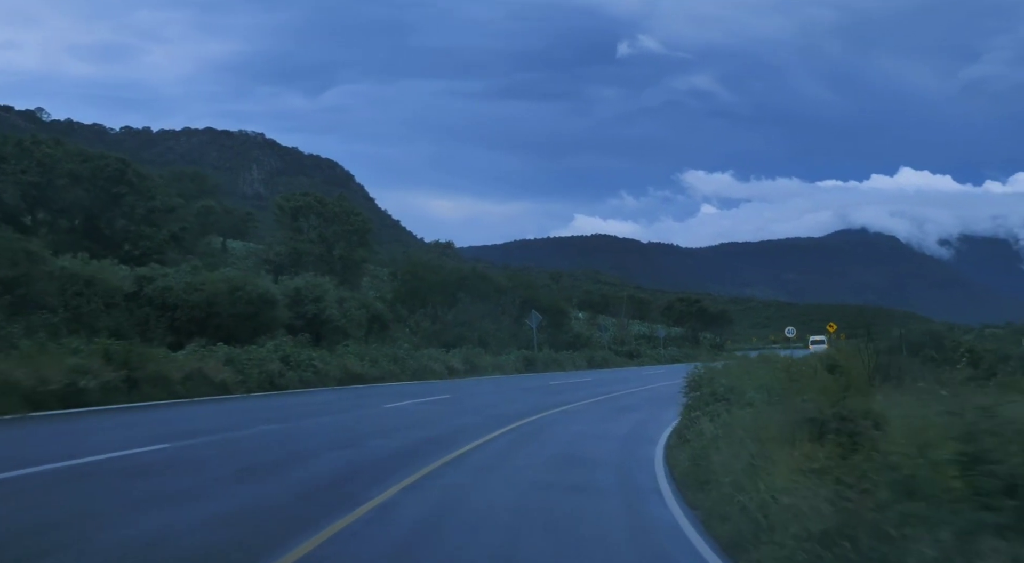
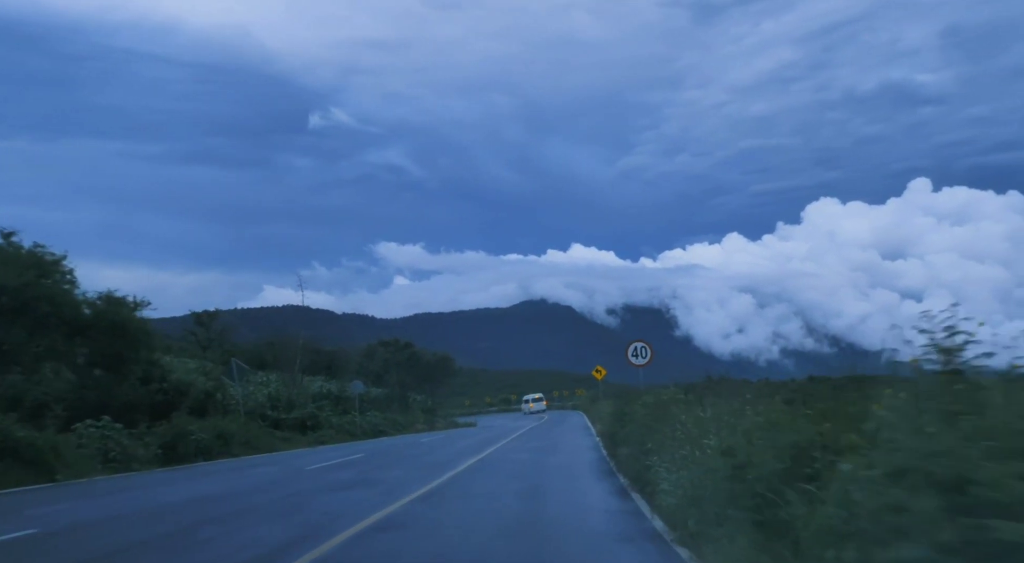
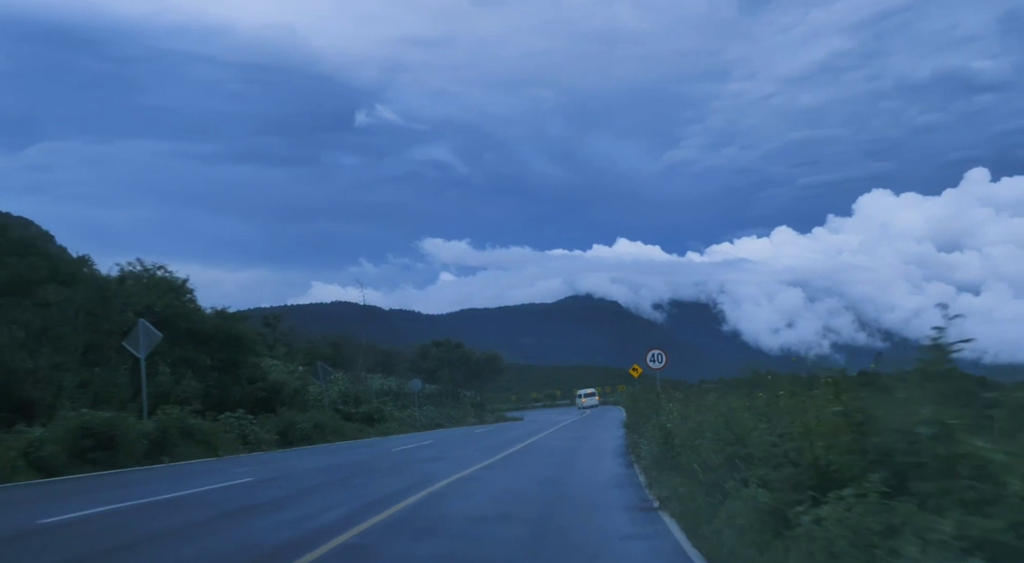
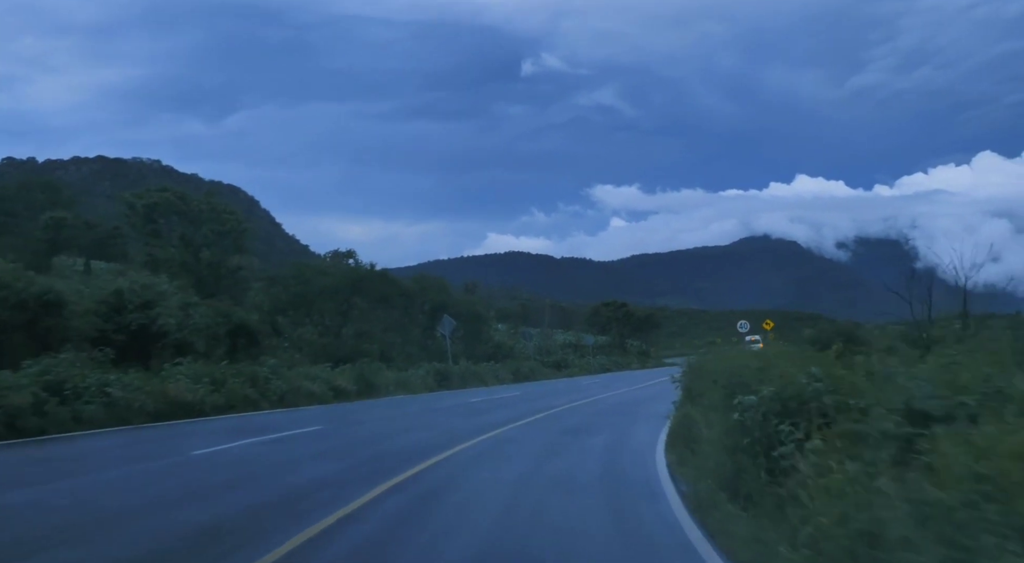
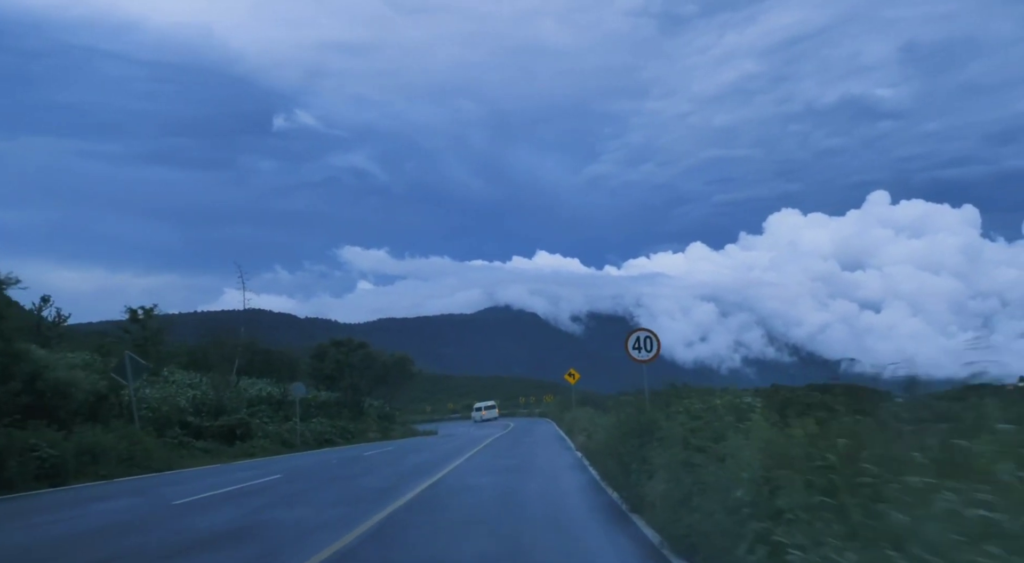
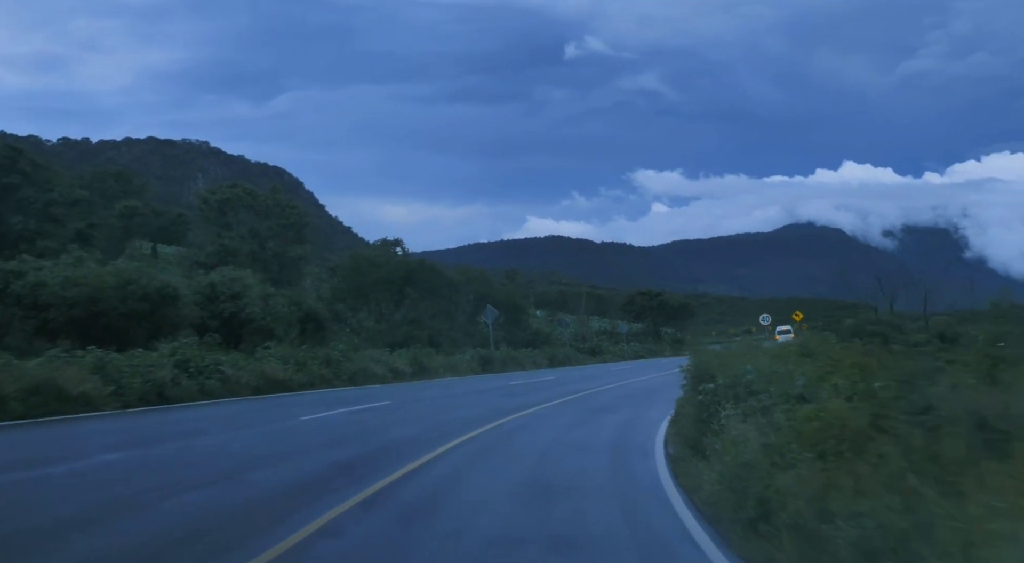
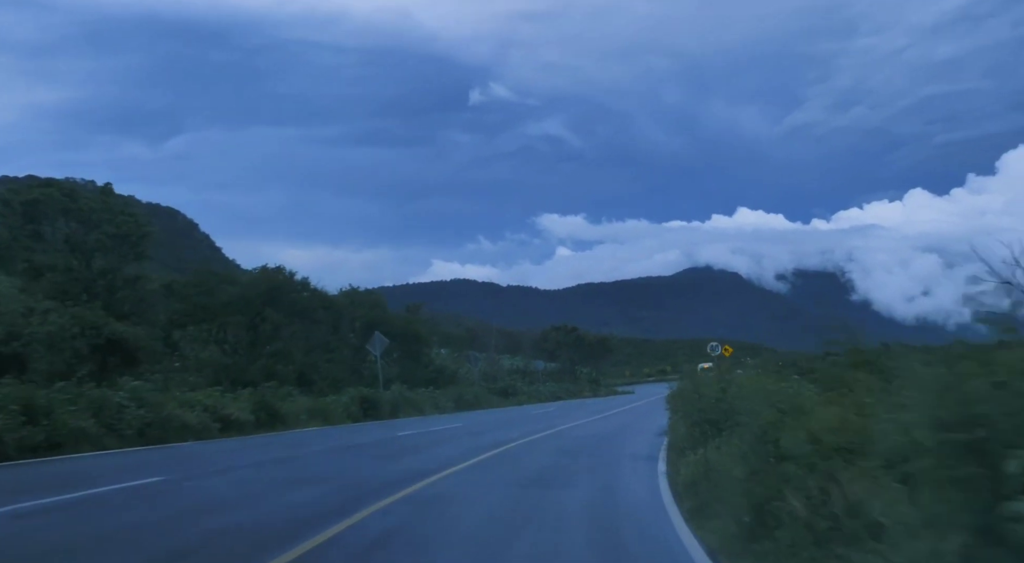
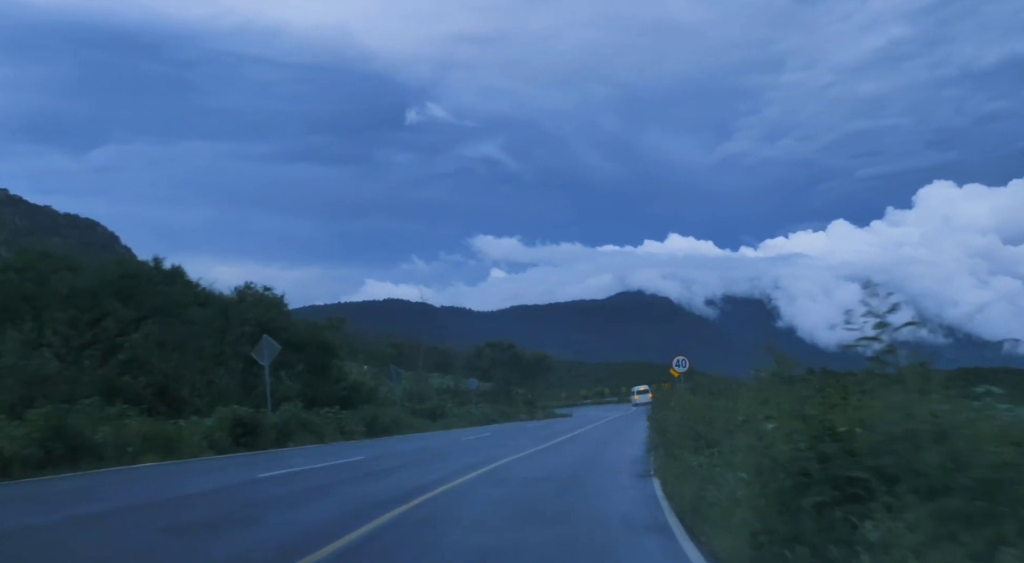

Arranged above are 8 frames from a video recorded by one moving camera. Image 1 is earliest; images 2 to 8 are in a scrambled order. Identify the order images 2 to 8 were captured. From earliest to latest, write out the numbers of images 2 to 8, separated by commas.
6, 4, 7, 8, 3, 2, 5
